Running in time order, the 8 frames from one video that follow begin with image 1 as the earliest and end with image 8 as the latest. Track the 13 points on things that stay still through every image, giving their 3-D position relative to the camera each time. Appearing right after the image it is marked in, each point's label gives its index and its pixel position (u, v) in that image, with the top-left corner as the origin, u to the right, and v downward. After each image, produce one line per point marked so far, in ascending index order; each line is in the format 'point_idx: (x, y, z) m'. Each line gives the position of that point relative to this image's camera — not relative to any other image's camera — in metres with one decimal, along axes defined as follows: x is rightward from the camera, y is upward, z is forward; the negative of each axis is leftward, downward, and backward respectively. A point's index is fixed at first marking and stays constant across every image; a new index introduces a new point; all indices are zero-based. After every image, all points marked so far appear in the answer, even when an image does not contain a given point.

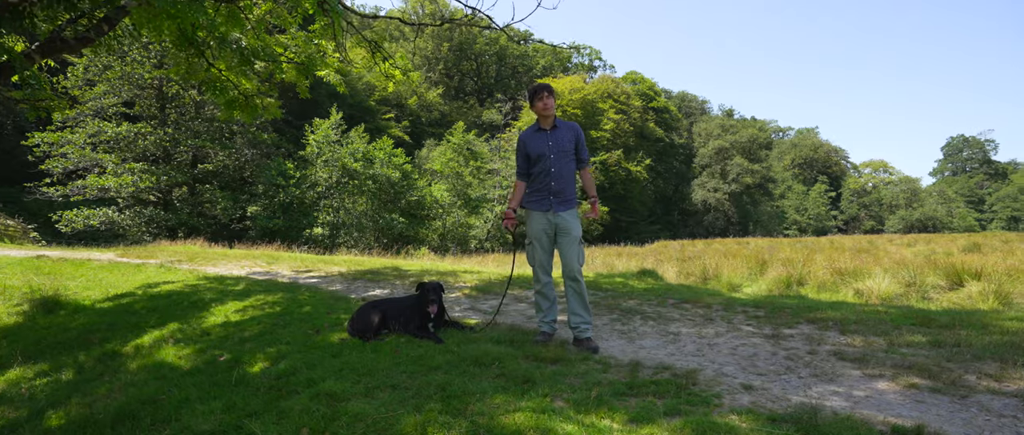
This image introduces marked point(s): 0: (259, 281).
0: (-3.9, -1.0, +7.7) m
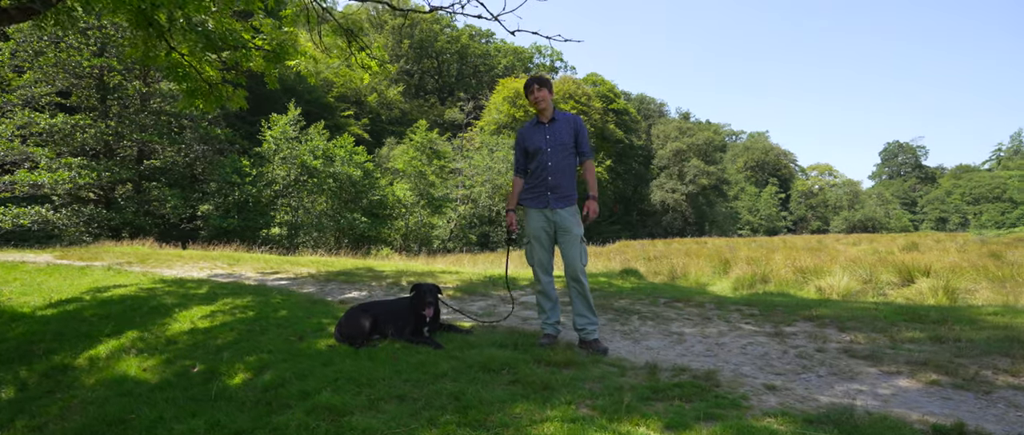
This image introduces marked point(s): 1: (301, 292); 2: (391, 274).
0: (-4.2, -1.0, +7.1) m
1: (-2.9, -1.0, +6.7) m
2: (-2.1, -1.0, +8.5) m
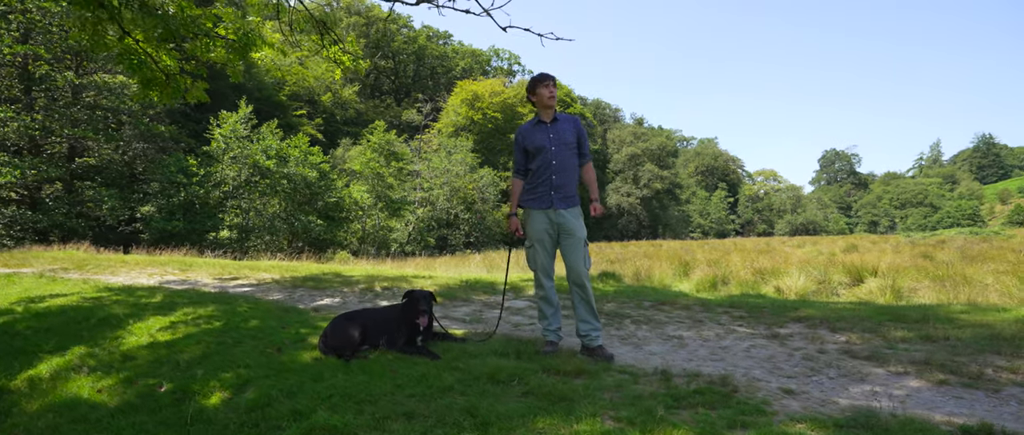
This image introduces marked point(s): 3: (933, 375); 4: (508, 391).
0: (-4.4, -1.0, +6.6) m
1: (-3.1, -1.0, +6.2) m
2: (-2.5, -1.0, +8.1) m
3: (+2.8, -1.0, +3.2) m
4: (0.0, -1.1, +3.1) m
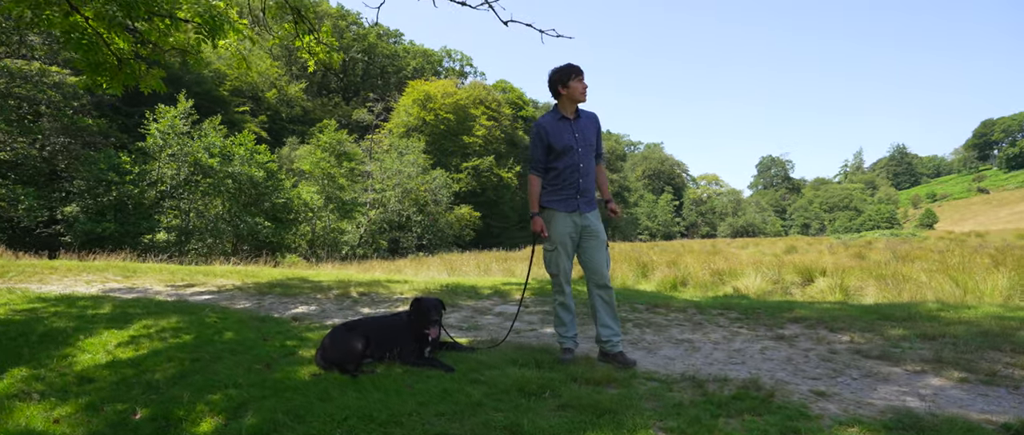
0: (-4.5, -1.0, +5.9) m
1: (-3.2, -1.1, +5.7) m
2: (-2.8, -1.0, +7.6) m
3: (+2.9, -1.0, +3.3) m
4: (+0.2, -1.1, +2.9) m
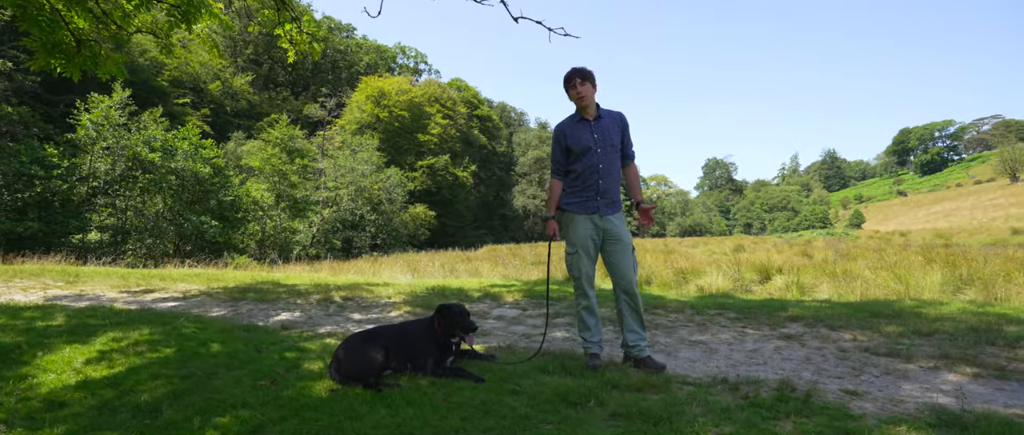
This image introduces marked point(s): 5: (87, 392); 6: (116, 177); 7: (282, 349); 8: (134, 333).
0: (-4.6, -1.0, +5.3) m
1: (-3.2, -1.1, +5.2) m
2: (-3.0, -1.0, +7.2) m
3: (+3.2, -1.1, +3.4) m
4: (+0.5, -1.1, +2.8) m
5: (-2.9, -1.2, +3.3) m
6: (-13.4, +1.4, +16.7) m
7: (-1.9, -1.1, +4.0) m
8: (-3.4, -1.0, +4.5) m
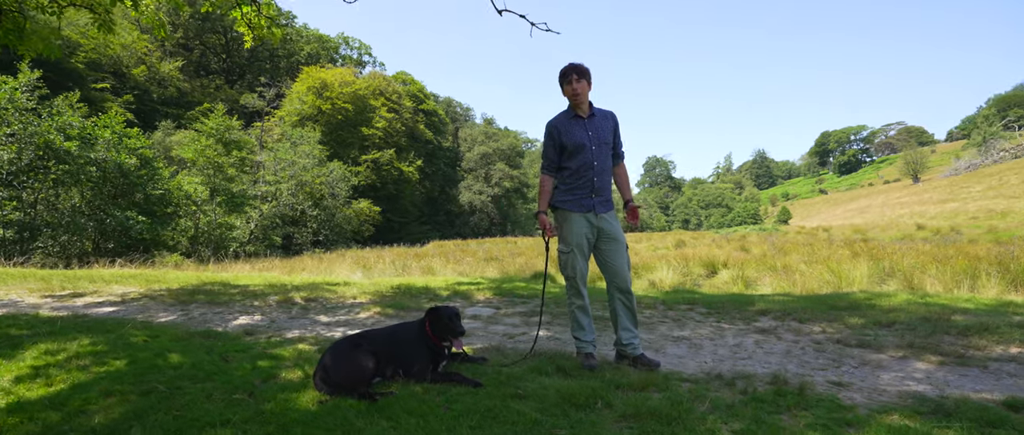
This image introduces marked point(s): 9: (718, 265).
0: (-4.7, -1.0, +4.6) m
1: (-3.4, -1.0, +4.8) m
2: (-3.4, -1.0, +6.7) m
3: (+3.1, -1.0, +3.7) m
4: (+0.5, -1.1, +2.7) m
5: (-2.9, -1.1, +2.9) m
6: (-14.8, +1.5, +15.0) m
7: (-2.0, -1.1, +3.7) m
8: (-3.5, -1.0, +4.0) m
9: (+6.6, -1.5, +15.9) m
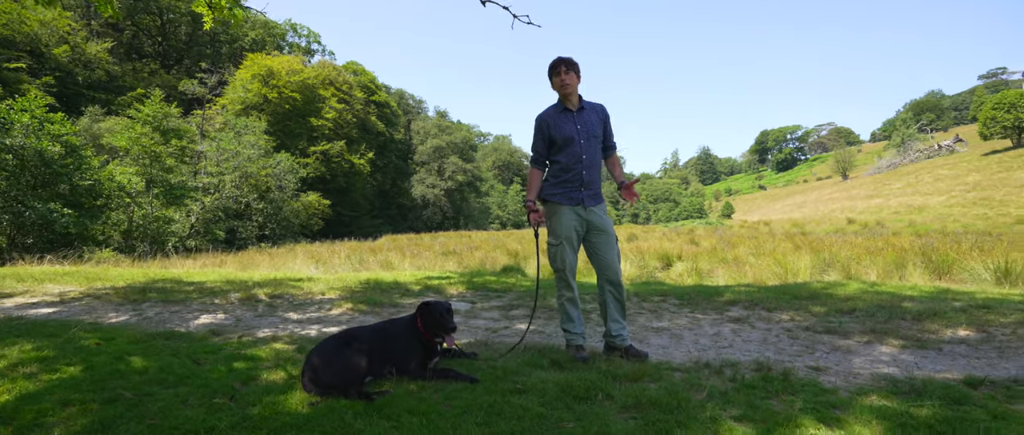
0: (-4.9, -0.9, +4.1) m
1: (-3.5, -1.0, +4.4) m
2: (-3.7, -0.9, +6.3) m
3: (+3.0, -1.0, +3.9) m
4: (+0.5, -1.1, +2.7) m
5: (-2.8, -1.1, +2.6) m
6: (-15.8, +1.7, +13.5) m
7: (-2.0, -1.0, +3.5) m
8: (-3.6, -0.9, +3.6) m
9: (+5.4, -1.3, +16.4) m
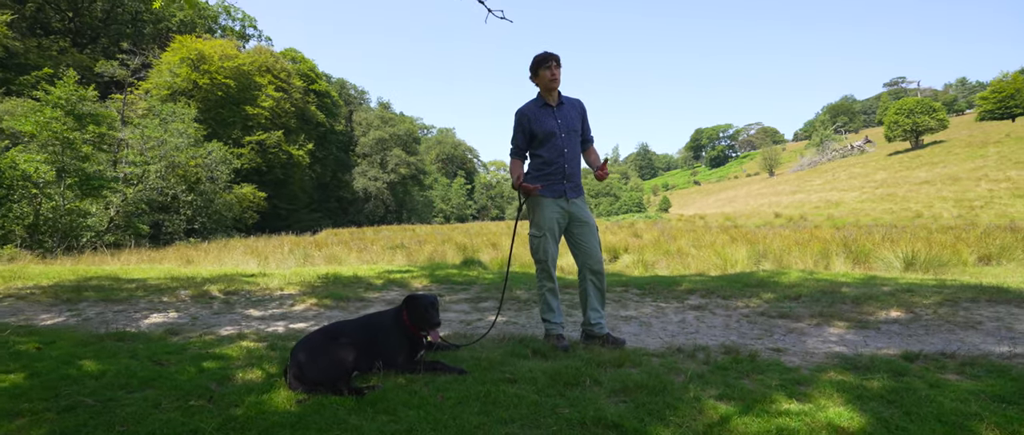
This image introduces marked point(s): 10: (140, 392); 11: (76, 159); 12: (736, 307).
0: (-5.1, -0.8, +3.6) m
1: (-3.7, -0.9, +4.0) m
2: (-4.1, -0.8, +5.9) m
3: (+2.8, -0.9, +4.3) m
4: (+0.5, -1.0, +2.8) m
5: (-2.8, -1.1, +2.3) m
6: (-17.0, +1.9, +11.6) m
7: (-2.1, -0.9, +3.3) m
8: (-3.7, -0.9, +3.2) m
9: (+3.7, -1.1, +17.0) m
10: (-2.1, -1.0, +2.8) m
11: (-15.5, +2.1, +17.8) m
12: (+2.3, -0.9, +5.0) m
